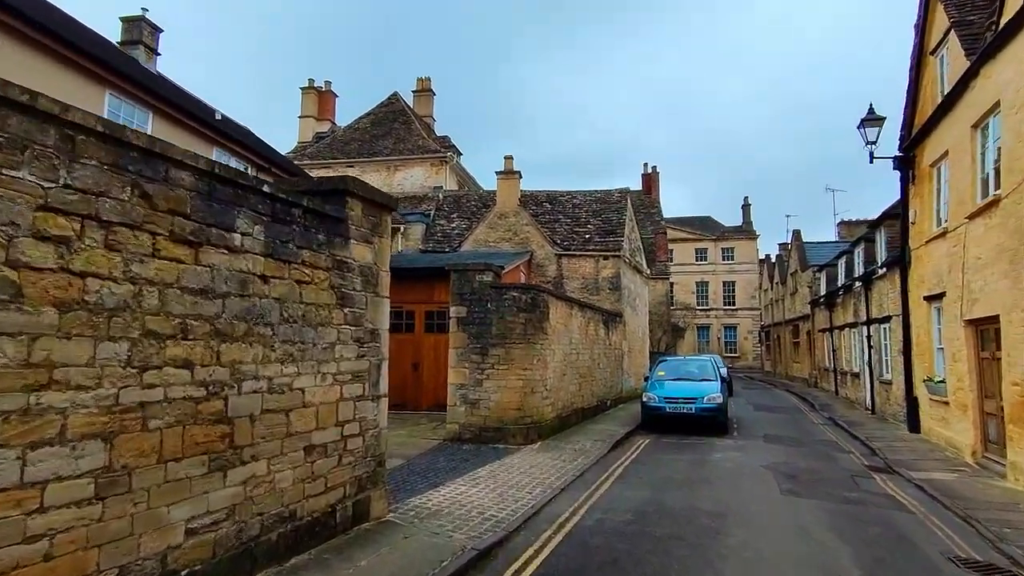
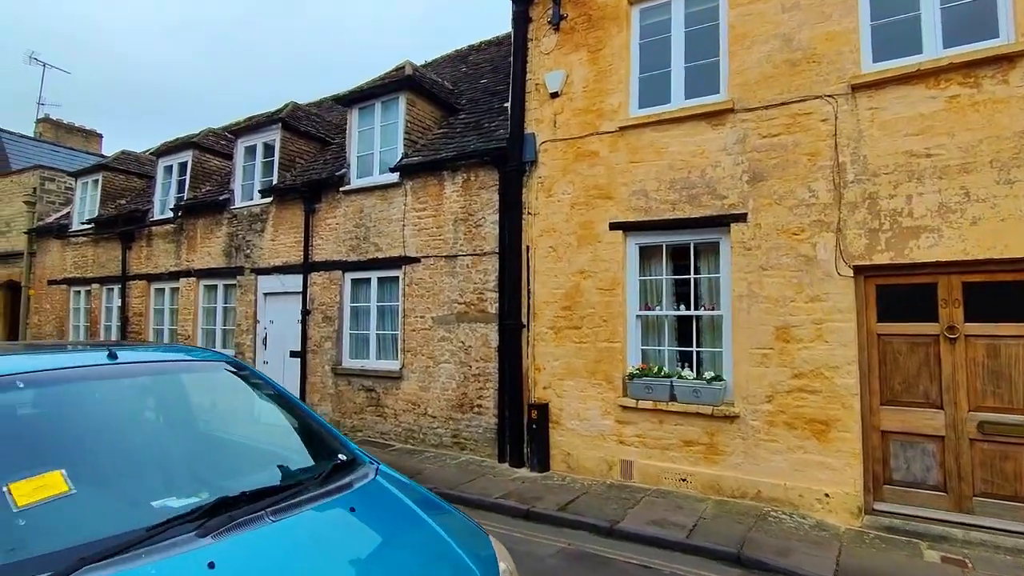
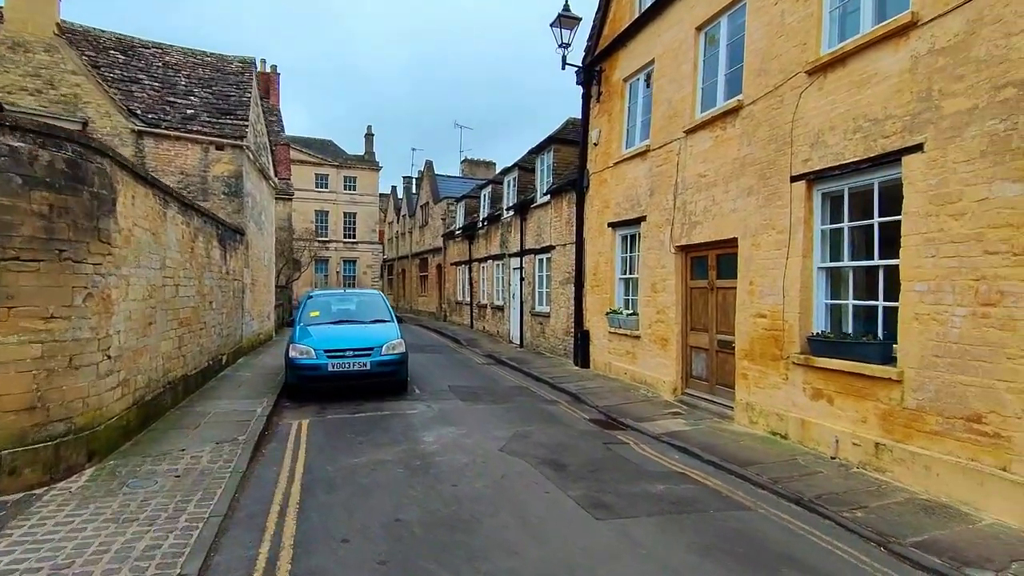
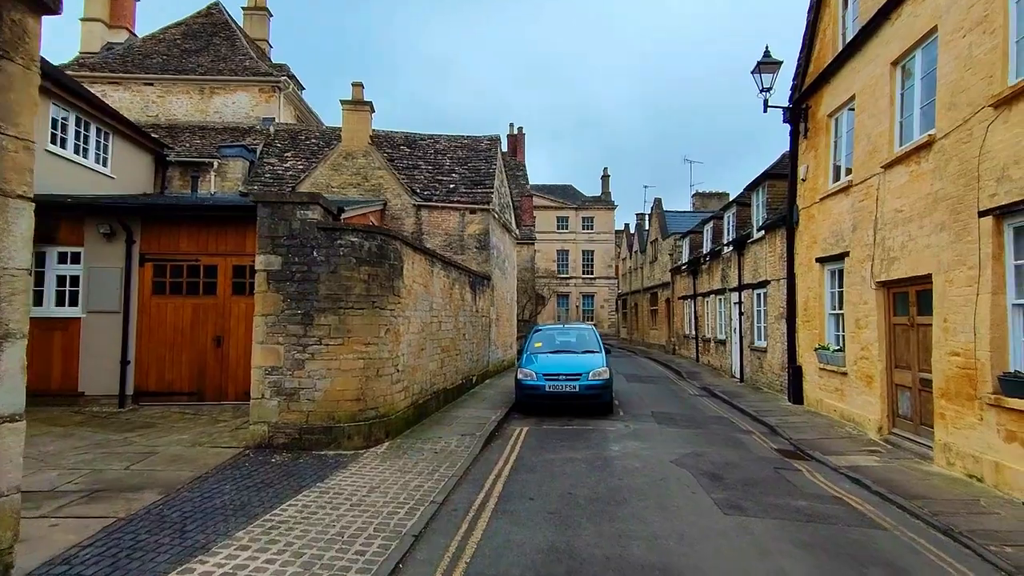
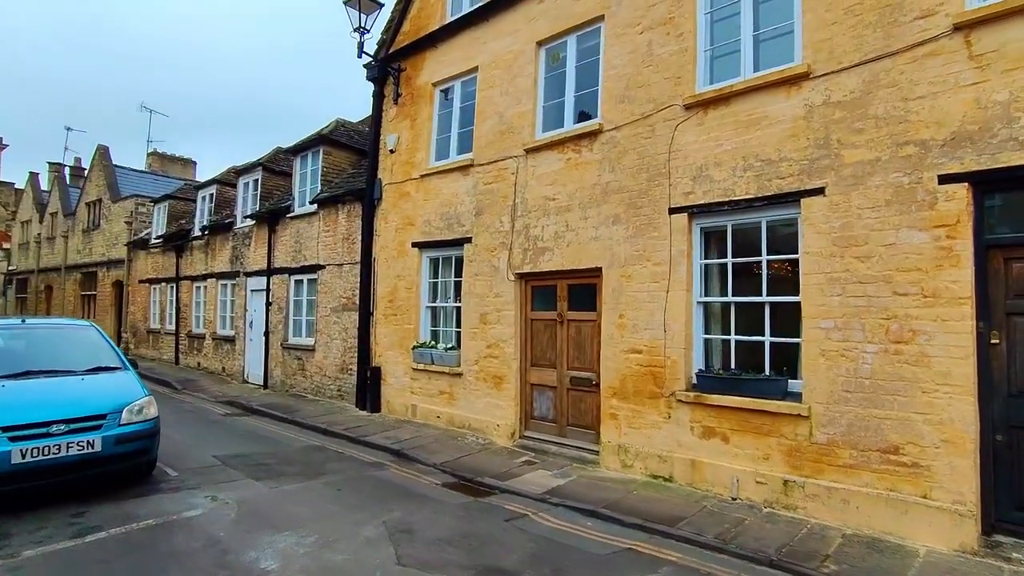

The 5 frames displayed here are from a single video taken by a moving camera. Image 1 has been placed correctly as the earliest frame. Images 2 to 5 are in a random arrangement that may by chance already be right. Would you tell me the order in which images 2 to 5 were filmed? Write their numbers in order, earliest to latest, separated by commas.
4, 3, 5, 2
